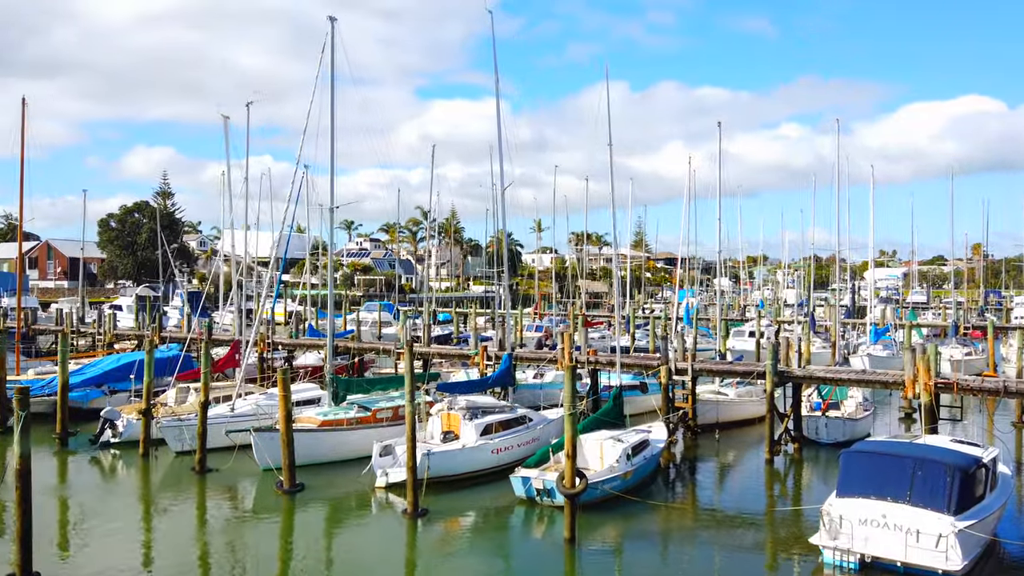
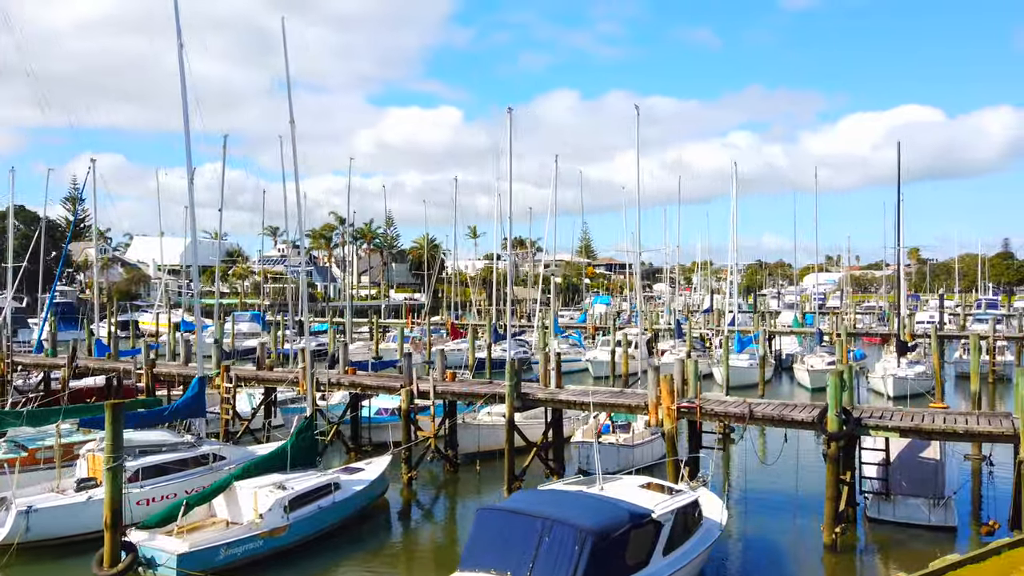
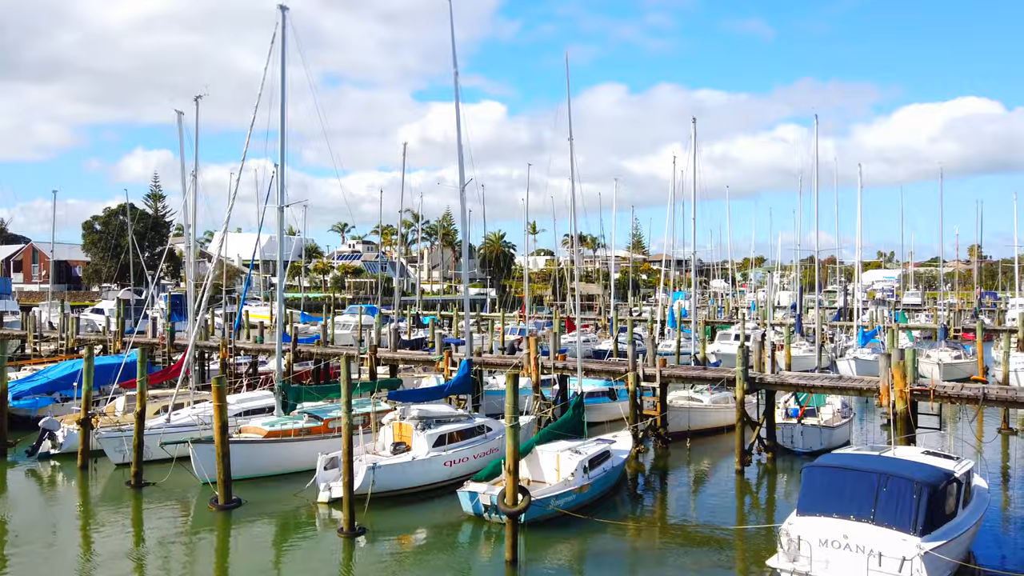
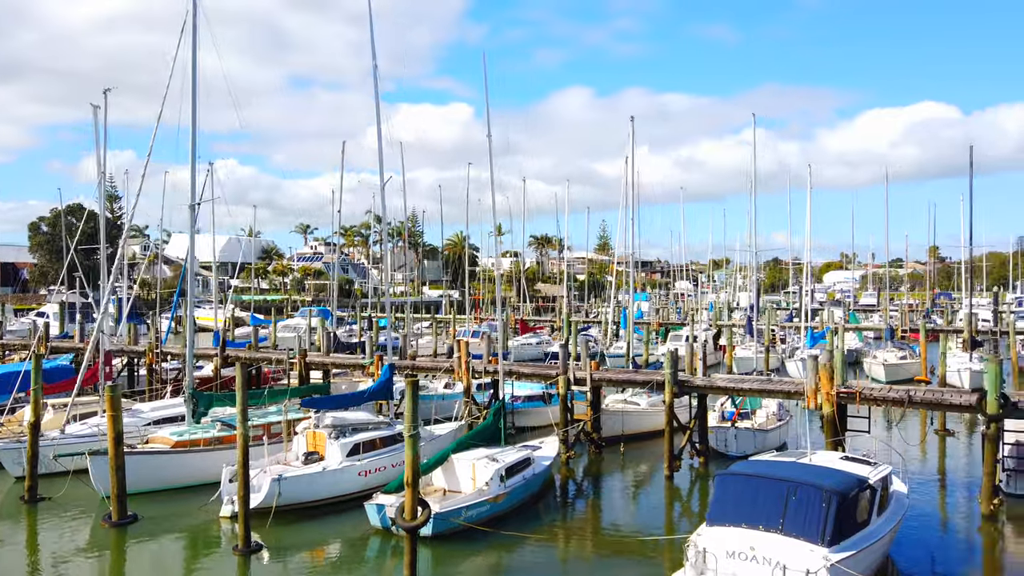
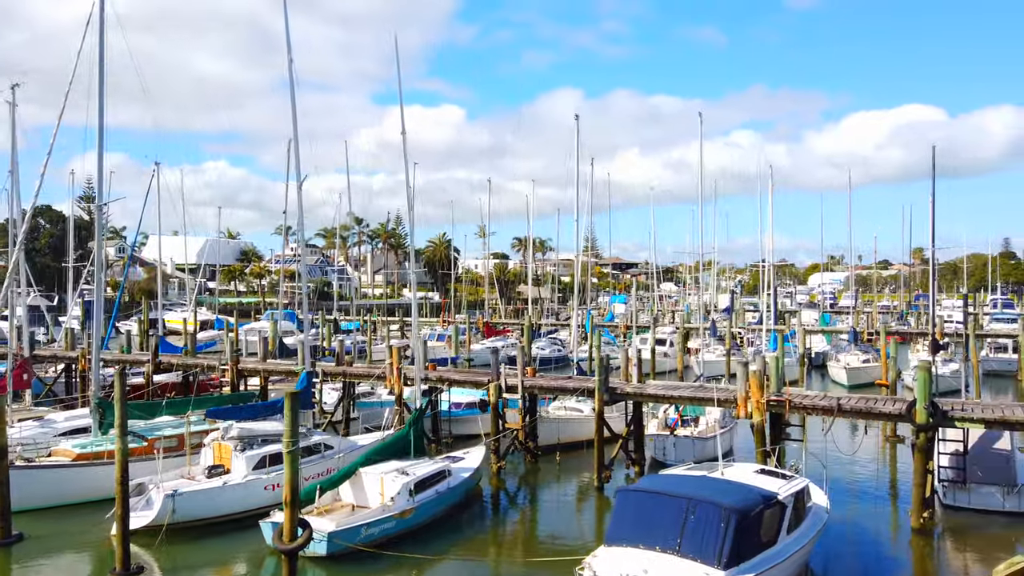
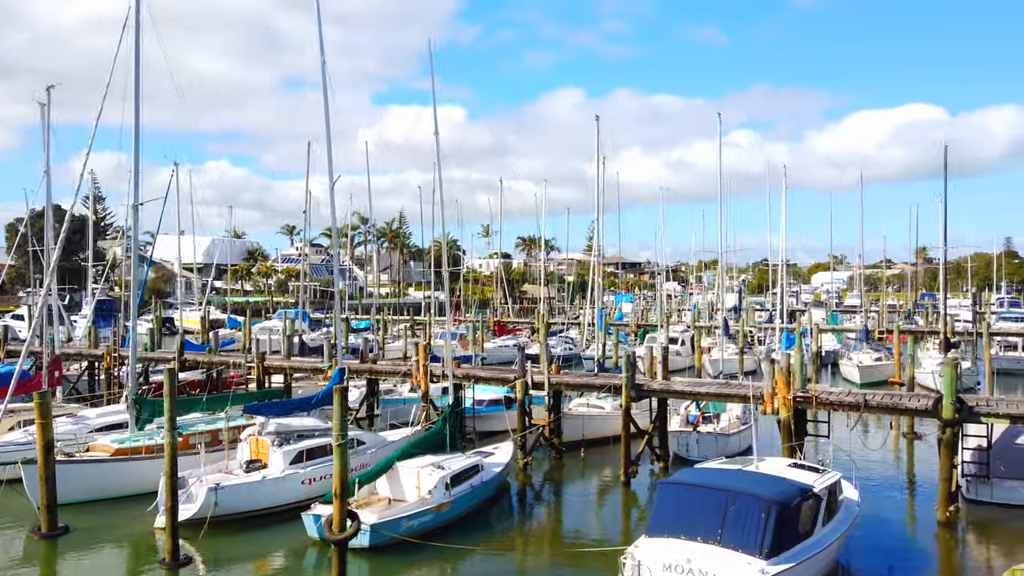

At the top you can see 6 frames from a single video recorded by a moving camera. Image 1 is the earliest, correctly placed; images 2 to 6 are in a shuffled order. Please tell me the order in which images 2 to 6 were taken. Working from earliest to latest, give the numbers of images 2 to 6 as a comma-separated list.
3, 4, 6, 5, 2
